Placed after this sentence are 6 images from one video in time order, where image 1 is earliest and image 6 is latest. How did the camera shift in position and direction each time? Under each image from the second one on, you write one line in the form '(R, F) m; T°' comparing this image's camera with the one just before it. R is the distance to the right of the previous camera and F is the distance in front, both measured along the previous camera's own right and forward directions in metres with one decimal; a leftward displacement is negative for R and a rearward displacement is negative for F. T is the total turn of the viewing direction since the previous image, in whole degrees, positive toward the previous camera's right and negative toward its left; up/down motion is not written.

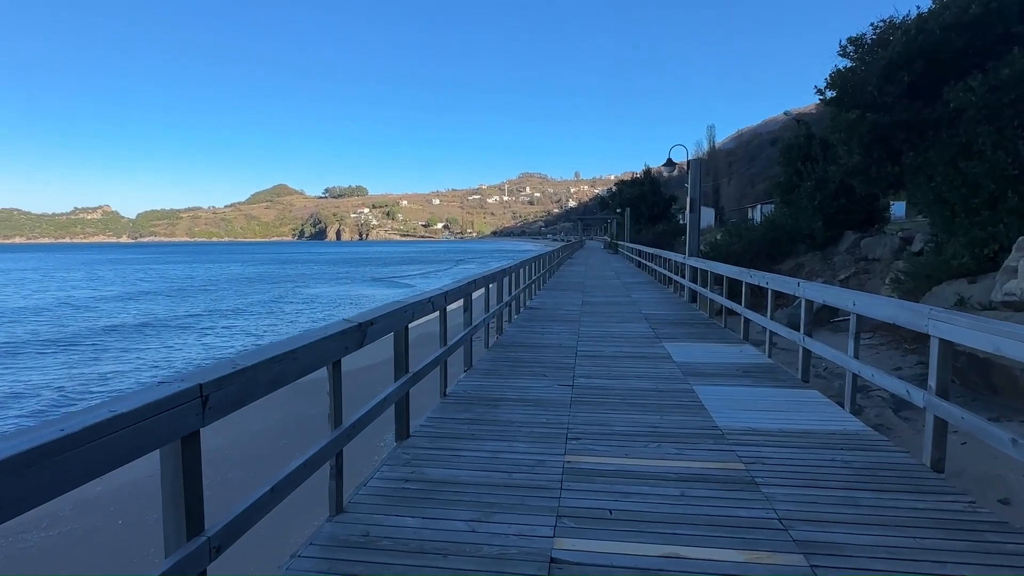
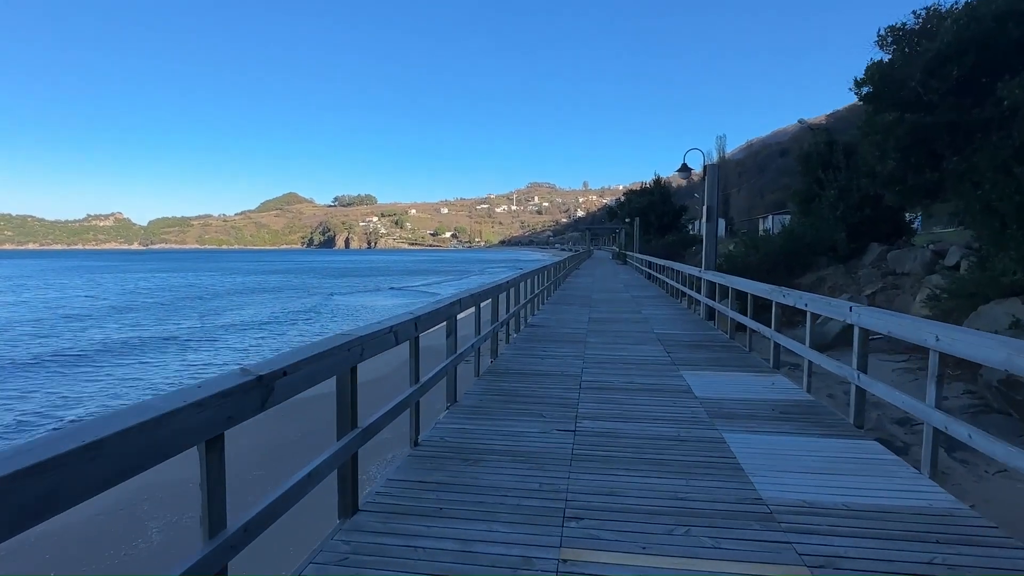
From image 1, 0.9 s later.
(+0.1, +1.0) m; -1°
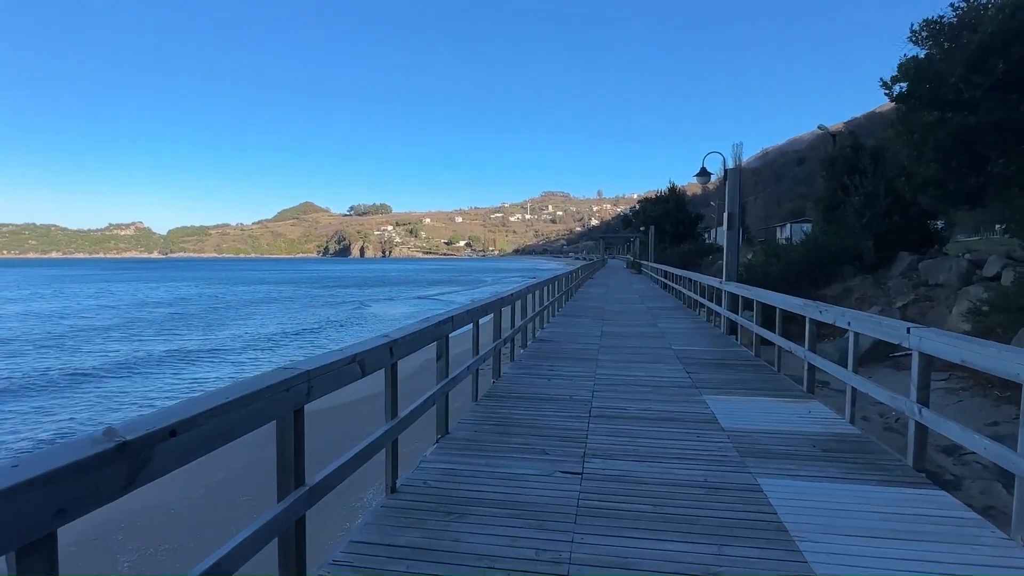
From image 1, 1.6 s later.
(+0.1, +0.6) m; -1°
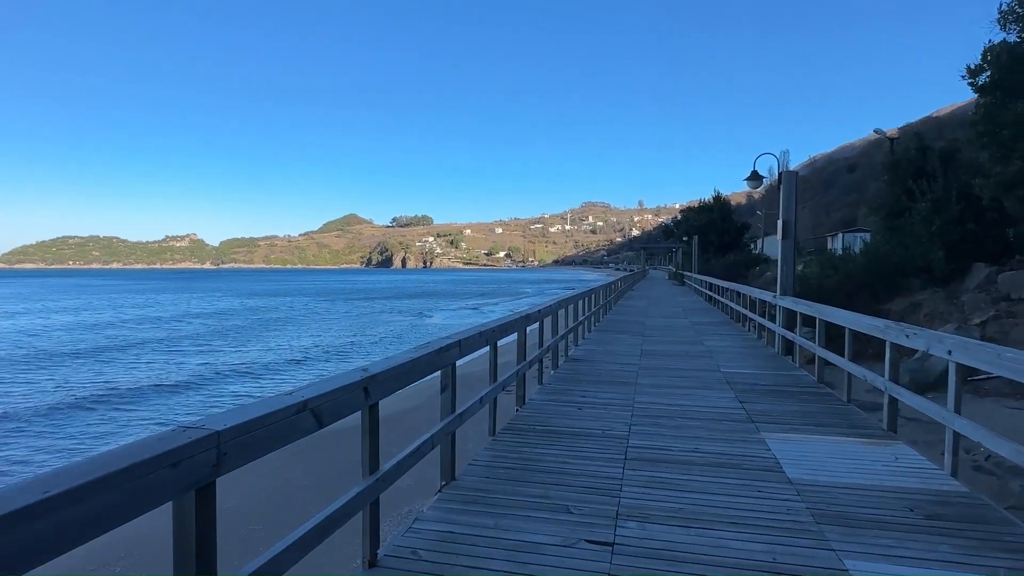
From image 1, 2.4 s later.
(+0.1, +0.7) m; -4°
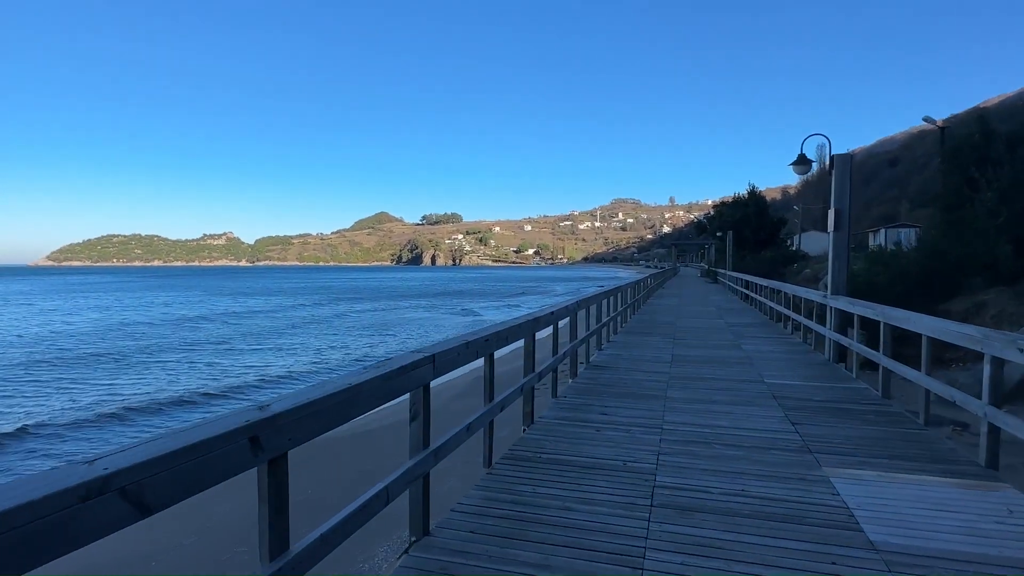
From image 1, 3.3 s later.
(+0.2, +0.9) m; -3°
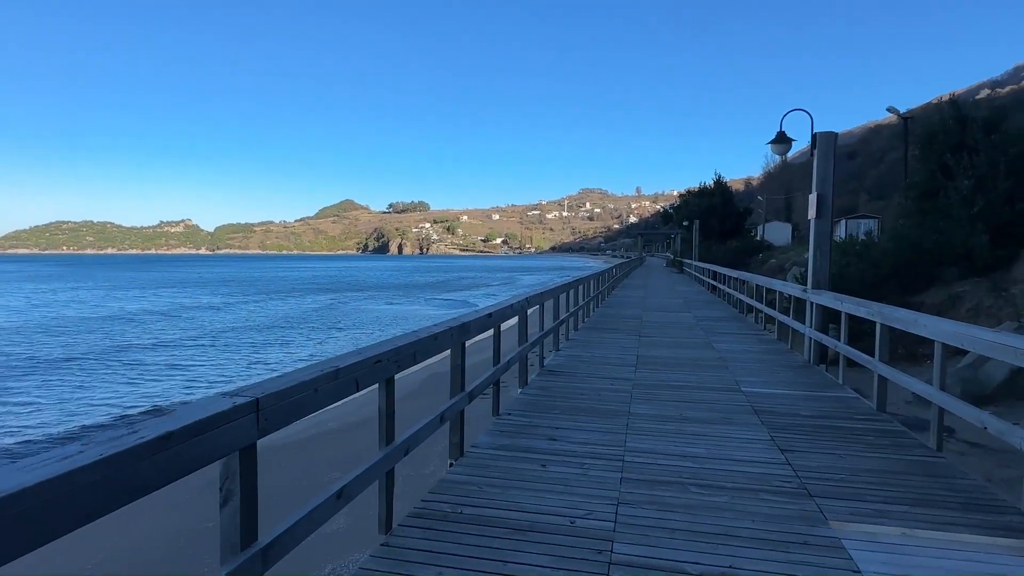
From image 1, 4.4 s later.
(+0.3, +1.1) m; +3°
